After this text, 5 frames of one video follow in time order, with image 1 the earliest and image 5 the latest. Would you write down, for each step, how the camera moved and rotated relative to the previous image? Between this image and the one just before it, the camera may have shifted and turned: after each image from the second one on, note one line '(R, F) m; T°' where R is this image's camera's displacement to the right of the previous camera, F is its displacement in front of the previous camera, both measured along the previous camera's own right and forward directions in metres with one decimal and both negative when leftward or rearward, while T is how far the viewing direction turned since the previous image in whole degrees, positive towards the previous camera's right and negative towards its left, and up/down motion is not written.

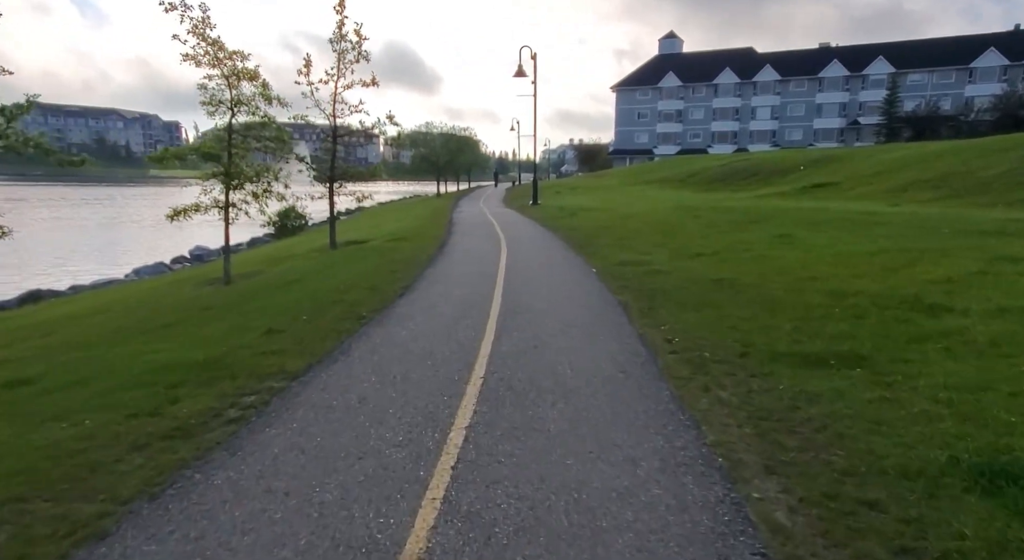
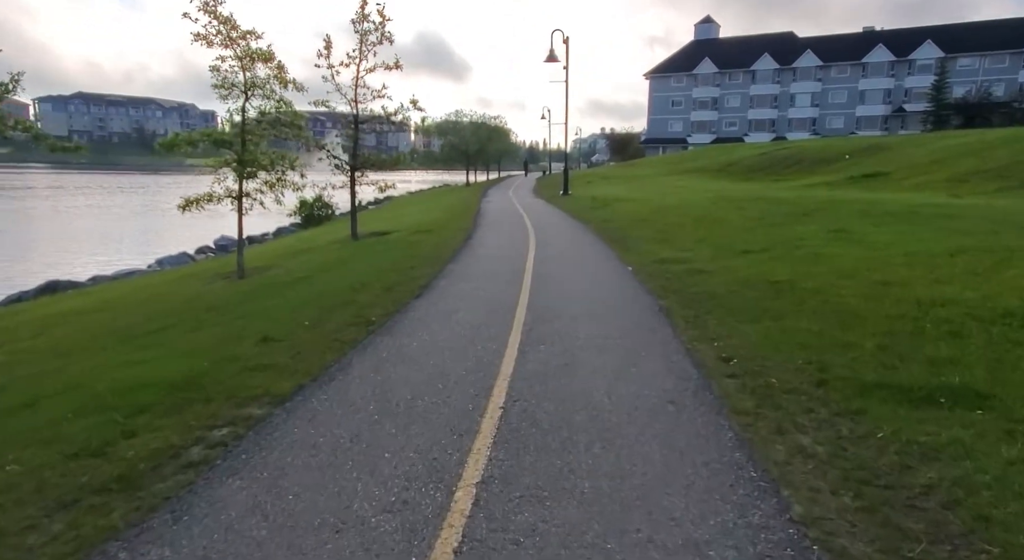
(0.0, +1.1) m; -3°
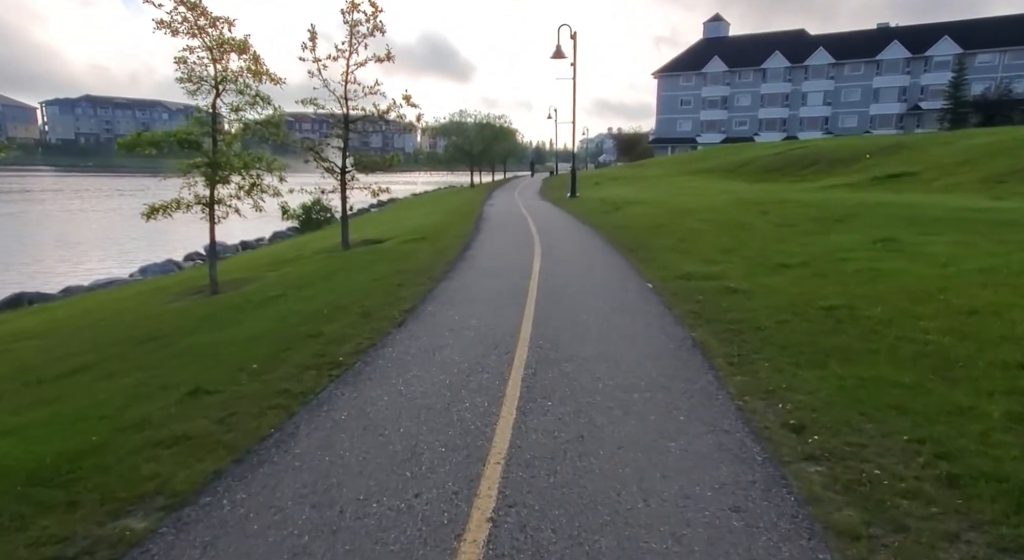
(+0.1, +1.7) m; -1°
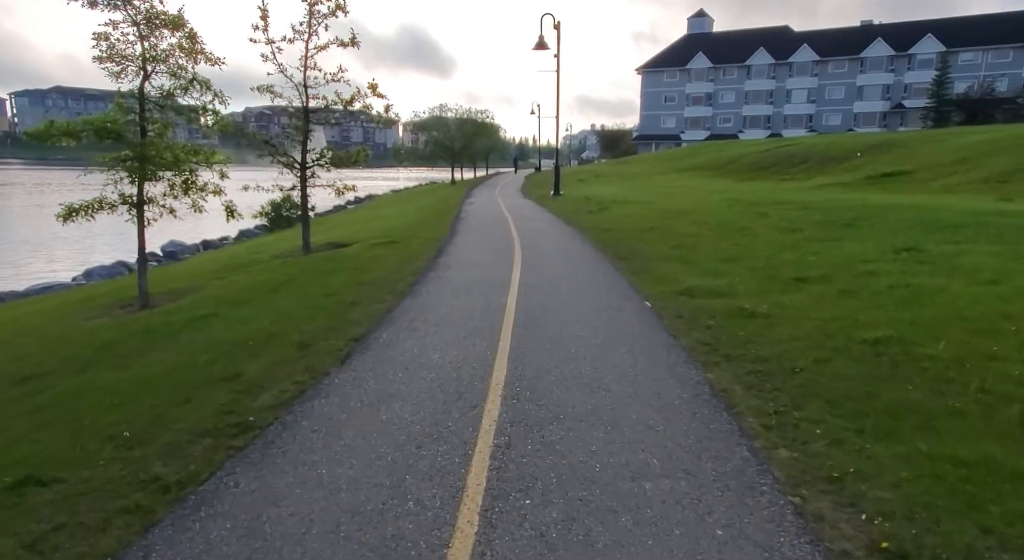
(+0.1, +1.7) m; +2°
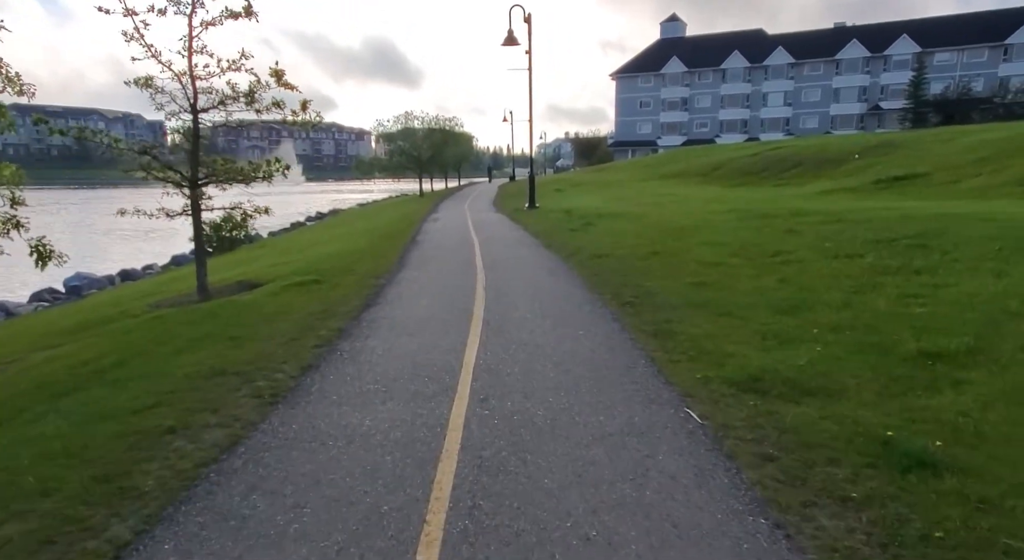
(+0.3, +4.1) m; +2°
